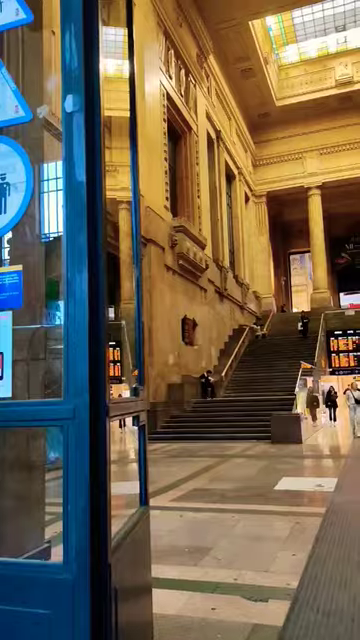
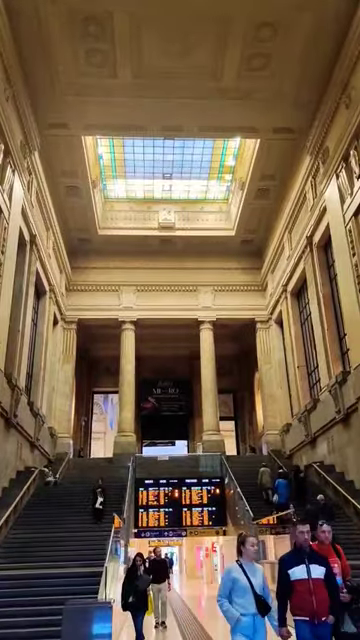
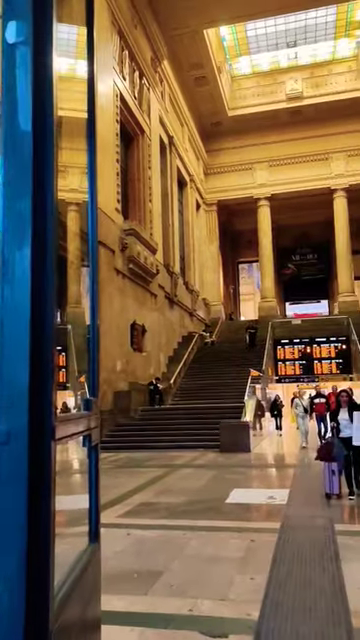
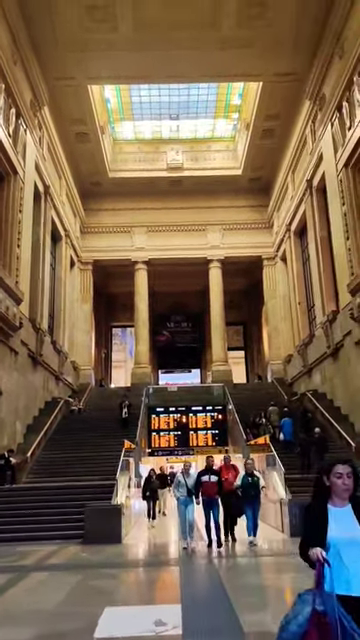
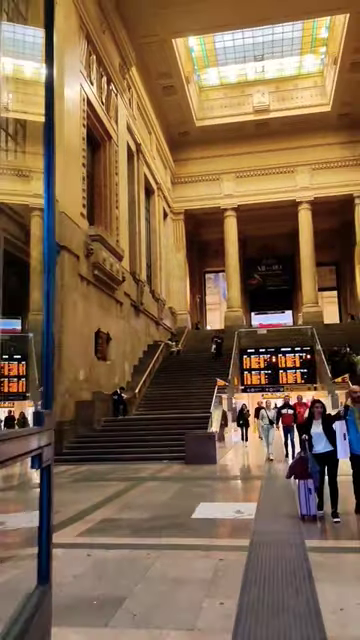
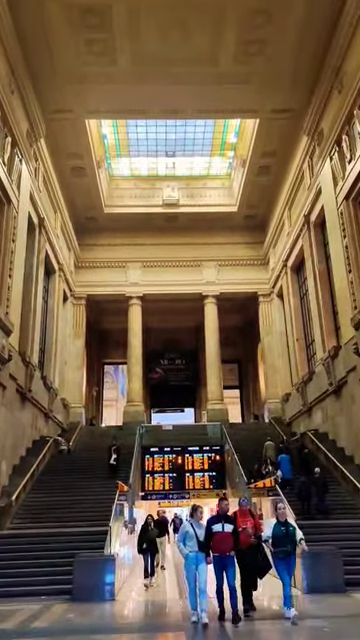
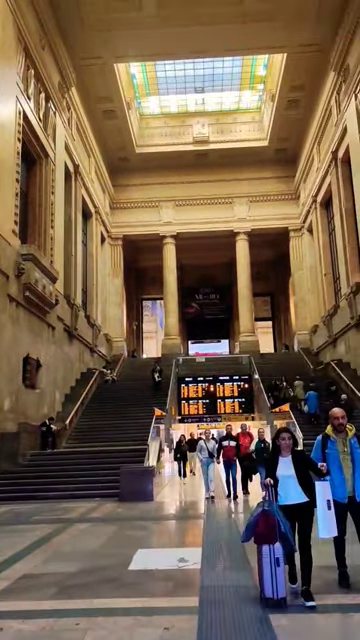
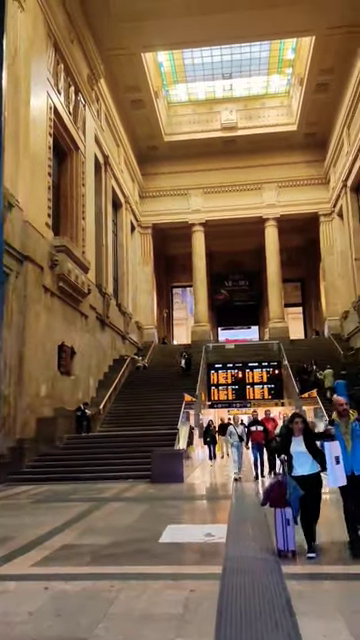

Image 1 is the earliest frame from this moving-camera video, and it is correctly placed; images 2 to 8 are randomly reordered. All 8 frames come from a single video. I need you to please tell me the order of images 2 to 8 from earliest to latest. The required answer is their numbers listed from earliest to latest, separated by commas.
3, 5, 8, 7, 4, 6, 2
